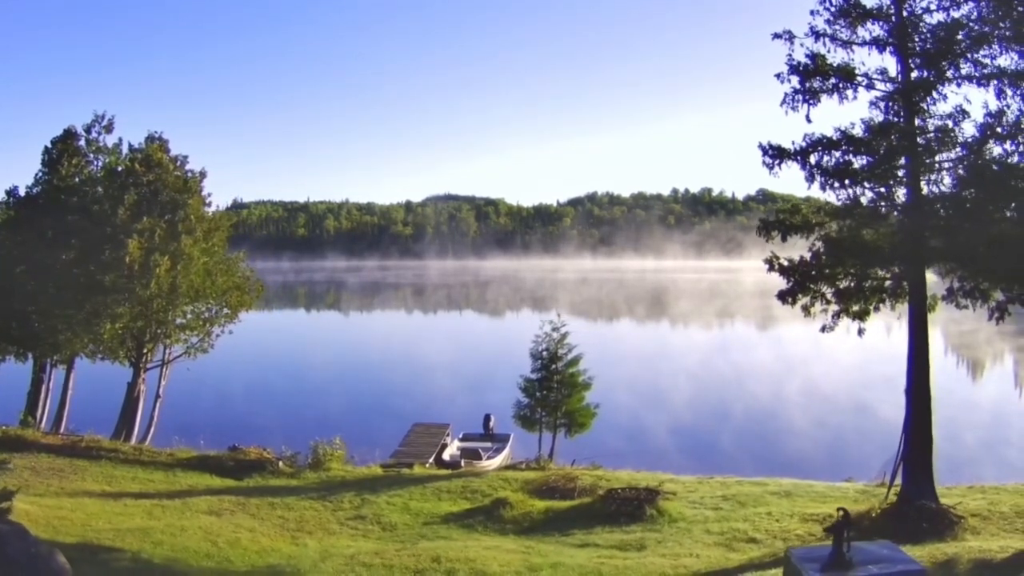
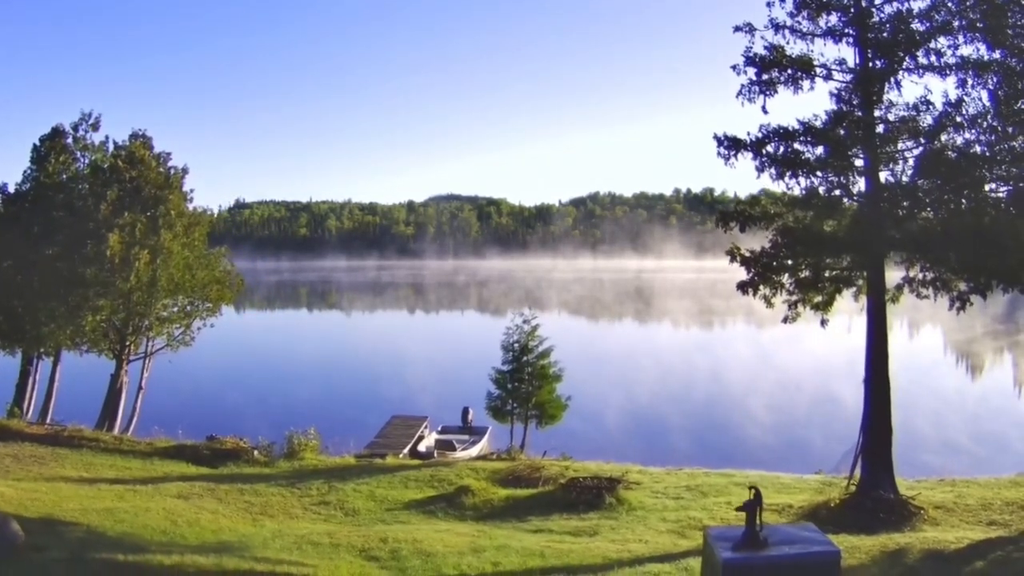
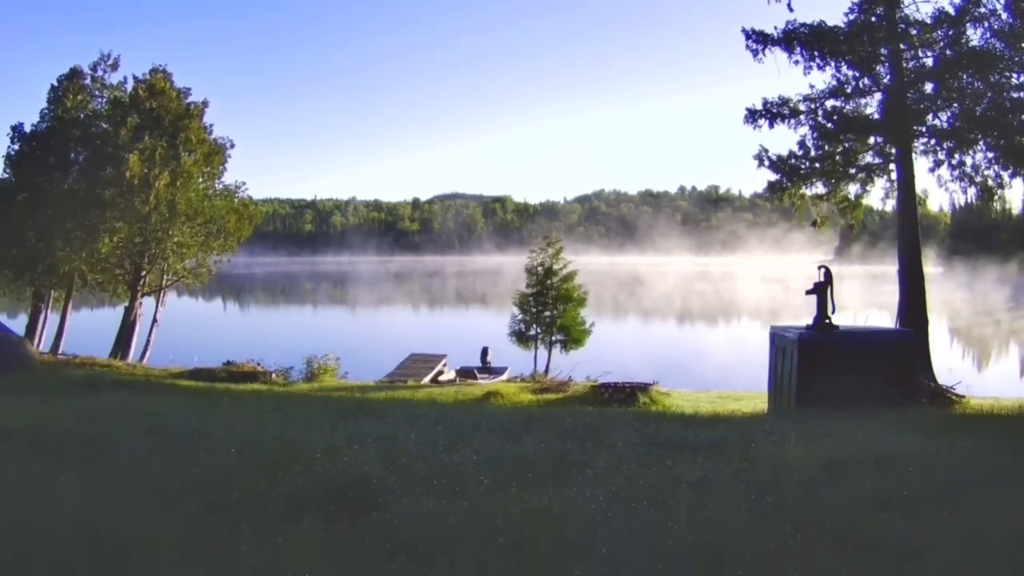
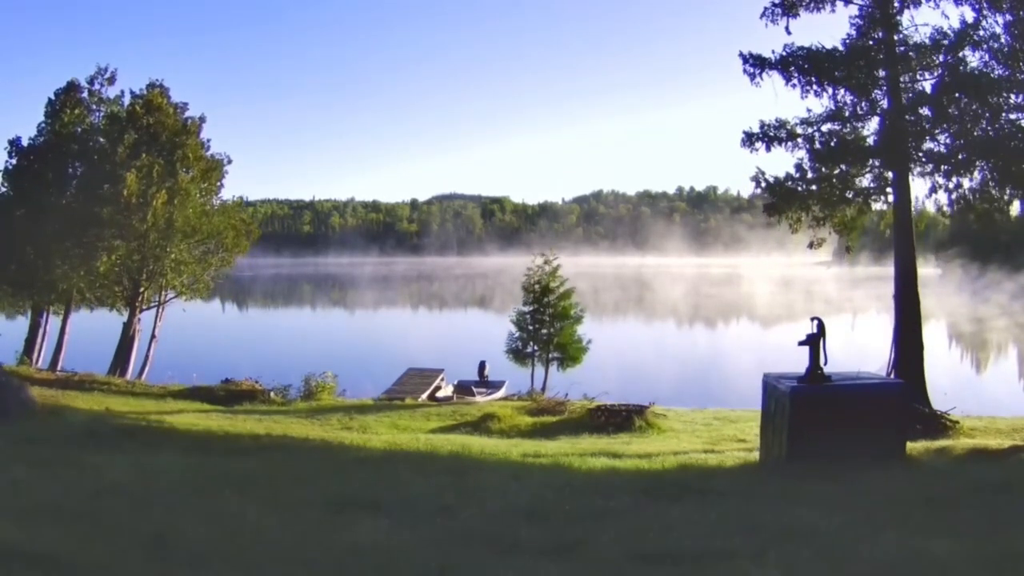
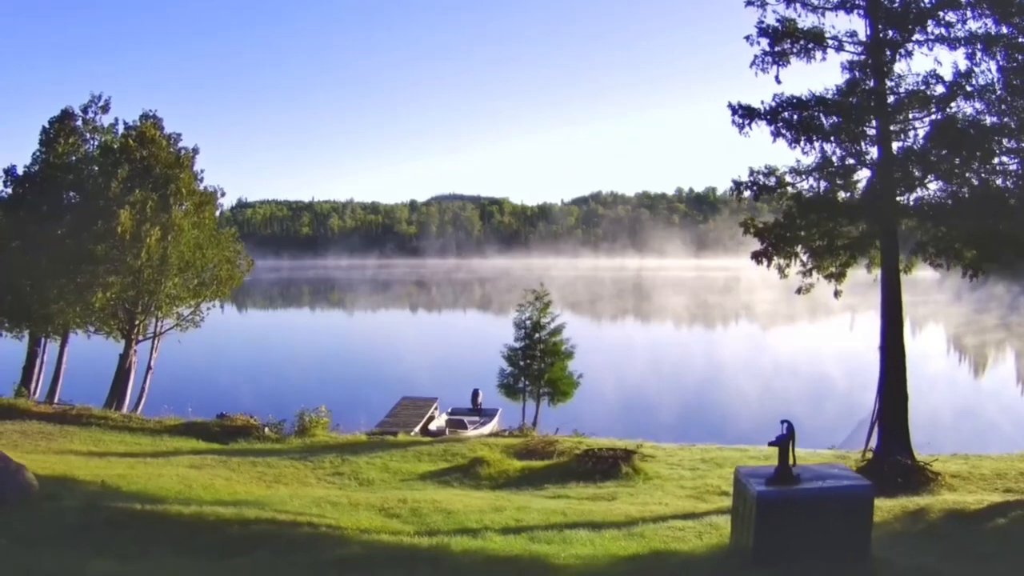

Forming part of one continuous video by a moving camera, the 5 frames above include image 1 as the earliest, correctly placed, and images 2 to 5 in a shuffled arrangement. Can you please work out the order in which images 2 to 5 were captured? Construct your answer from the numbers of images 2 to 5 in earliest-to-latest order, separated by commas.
2, 5, 4, 3
